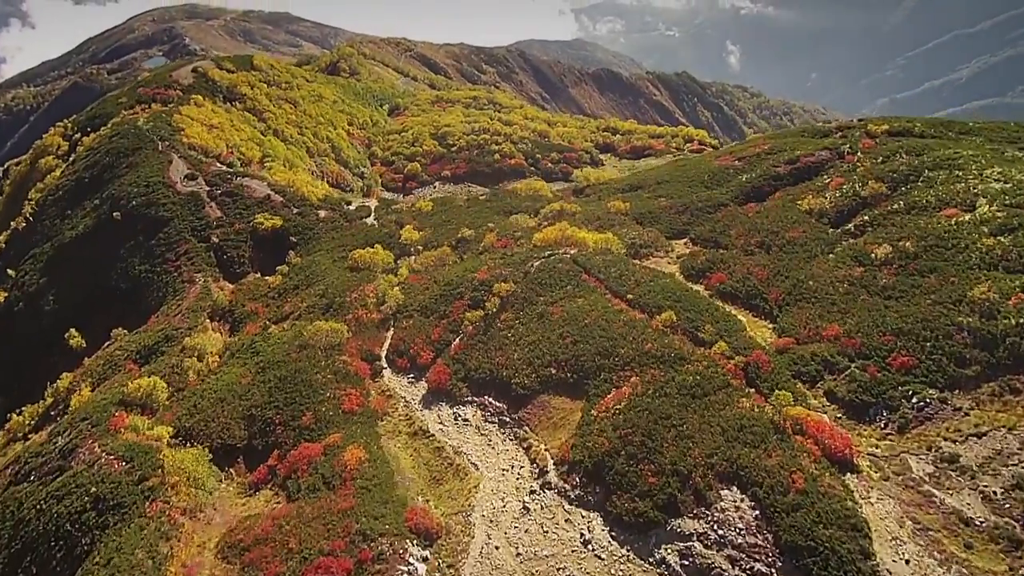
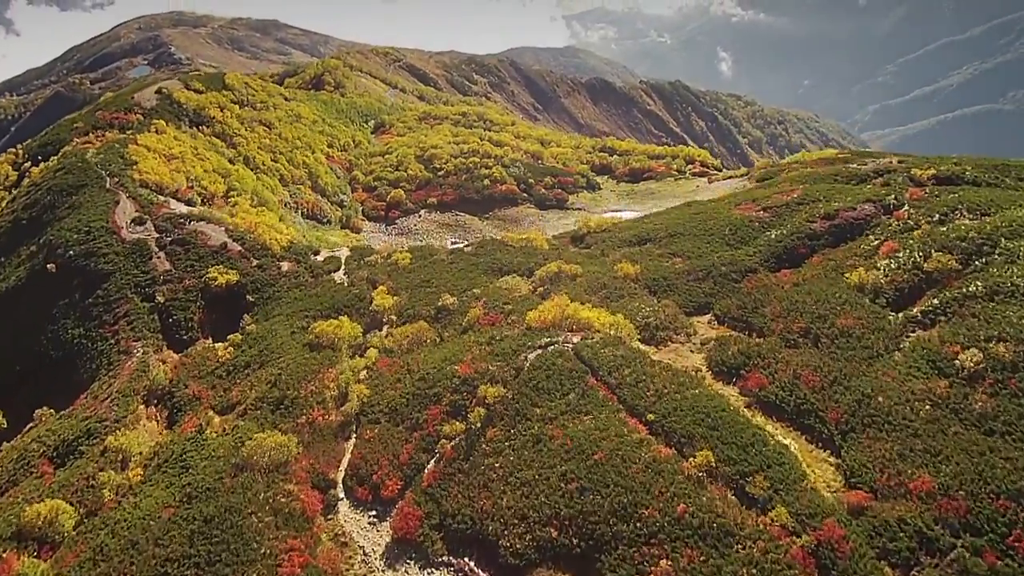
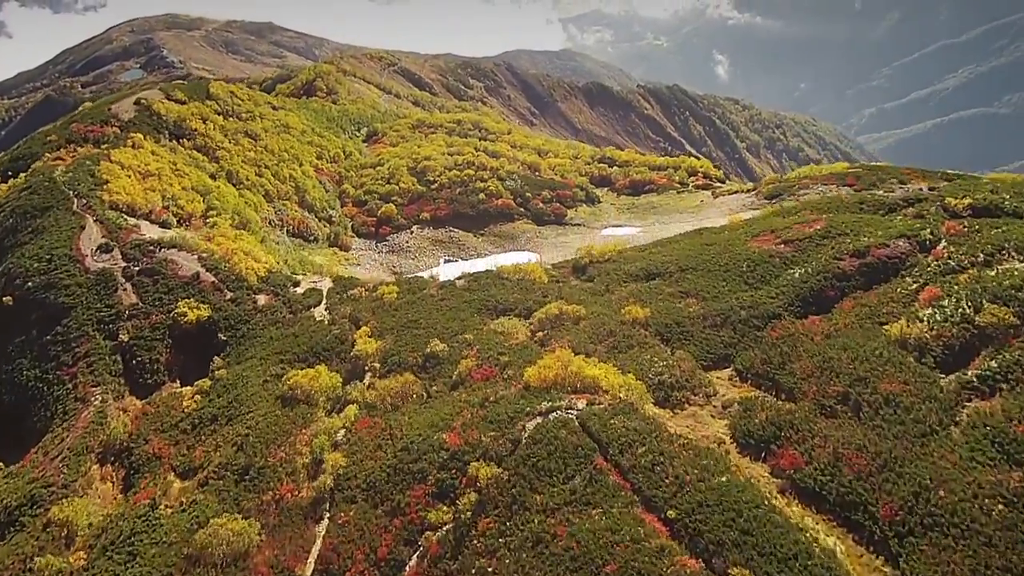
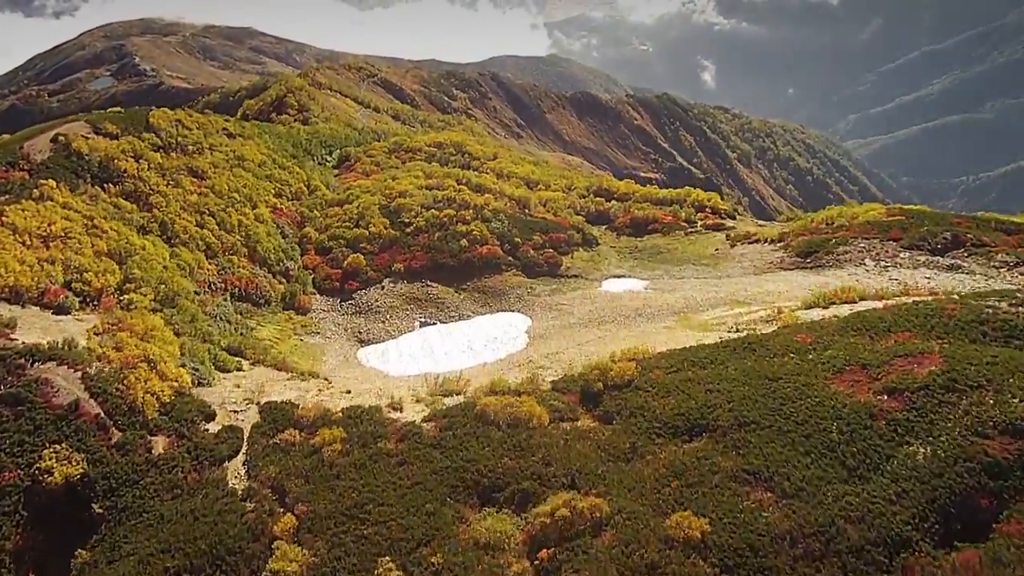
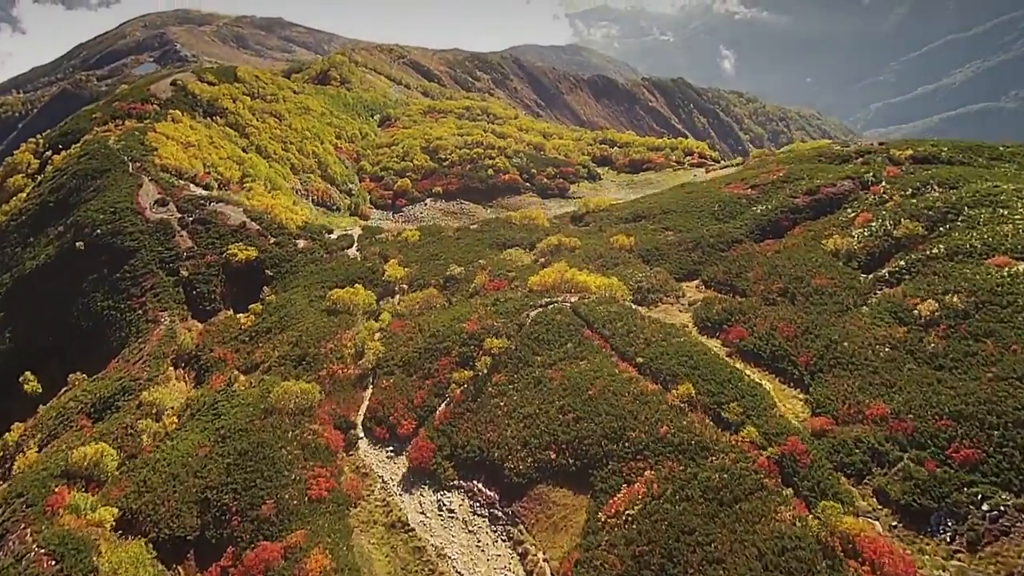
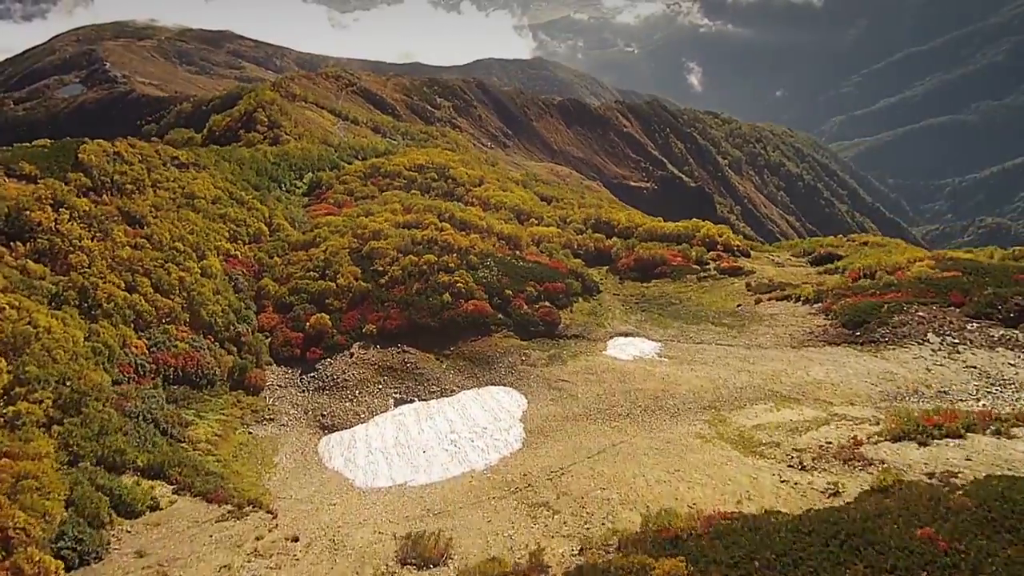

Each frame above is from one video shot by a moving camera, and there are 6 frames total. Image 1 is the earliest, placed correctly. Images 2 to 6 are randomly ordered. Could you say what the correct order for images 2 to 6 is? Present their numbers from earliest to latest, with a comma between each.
5, 2, 3, 4, 6
